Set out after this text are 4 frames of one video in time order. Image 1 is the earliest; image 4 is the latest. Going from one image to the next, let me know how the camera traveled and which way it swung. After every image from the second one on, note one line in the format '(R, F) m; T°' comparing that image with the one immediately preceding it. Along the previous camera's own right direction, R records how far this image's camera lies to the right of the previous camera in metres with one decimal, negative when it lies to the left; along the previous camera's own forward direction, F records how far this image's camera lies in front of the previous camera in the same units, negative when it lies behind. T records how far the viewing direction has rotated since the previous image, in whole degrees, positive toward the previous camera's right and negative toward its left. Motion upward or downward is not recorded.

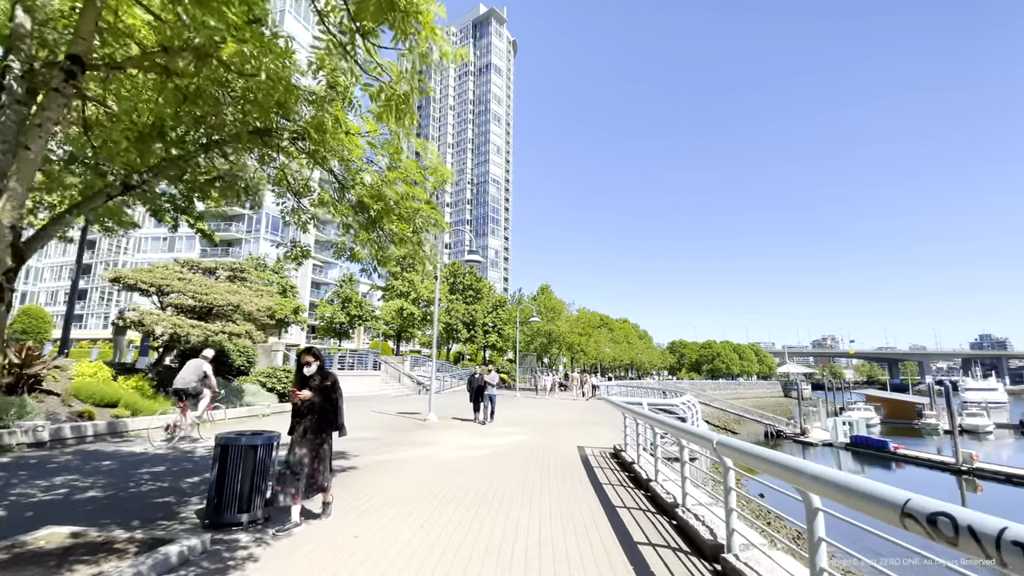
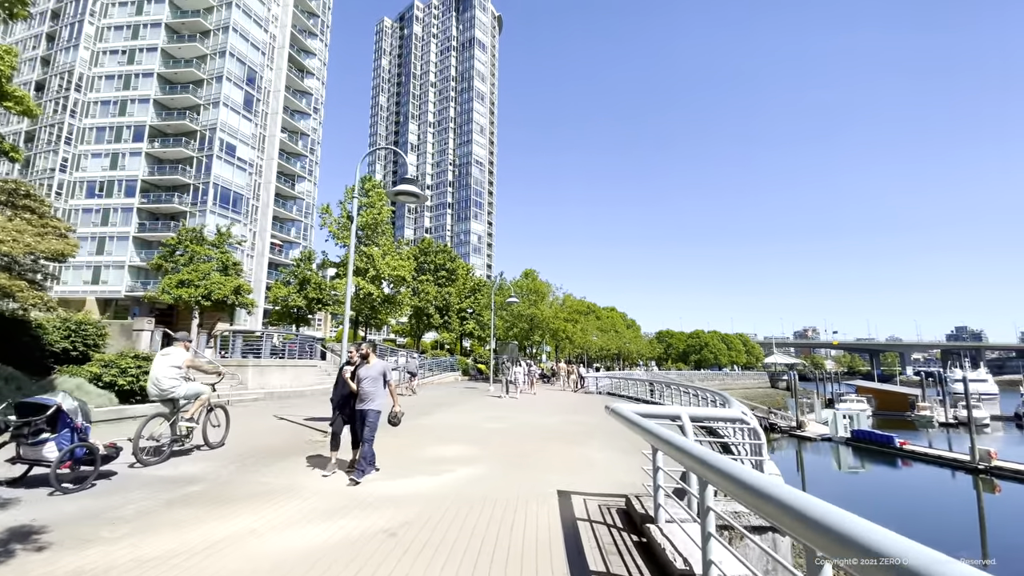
(+0.8, +5.2) m; +2°
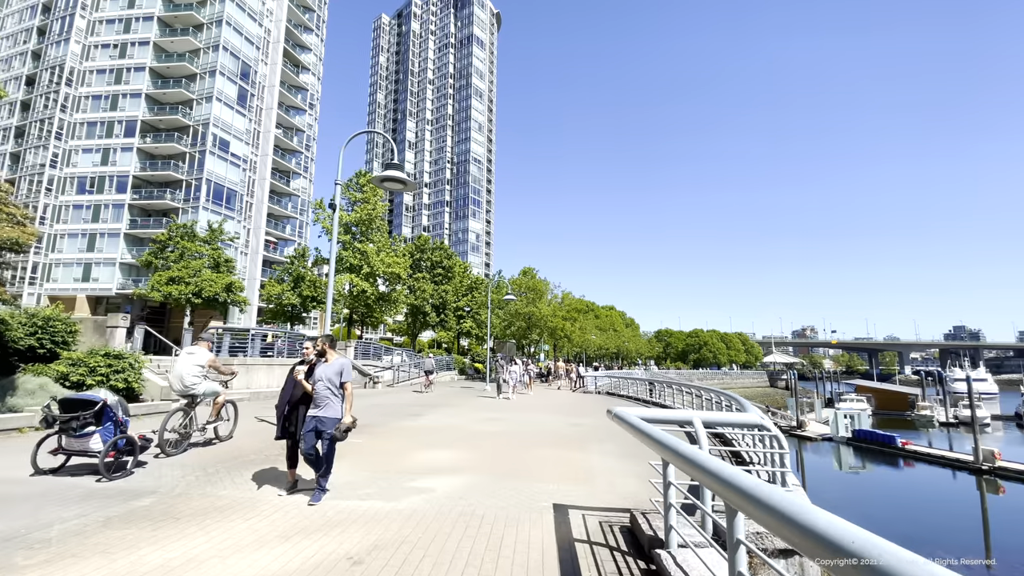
(+0.1, +0.7) m; 0°
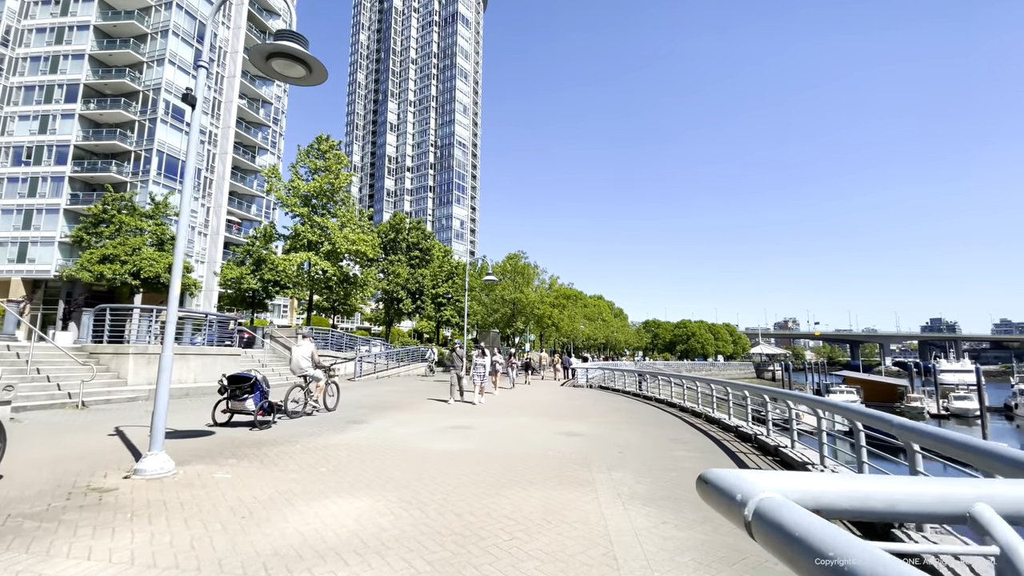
(+0.3, +3.5) m; +2°
